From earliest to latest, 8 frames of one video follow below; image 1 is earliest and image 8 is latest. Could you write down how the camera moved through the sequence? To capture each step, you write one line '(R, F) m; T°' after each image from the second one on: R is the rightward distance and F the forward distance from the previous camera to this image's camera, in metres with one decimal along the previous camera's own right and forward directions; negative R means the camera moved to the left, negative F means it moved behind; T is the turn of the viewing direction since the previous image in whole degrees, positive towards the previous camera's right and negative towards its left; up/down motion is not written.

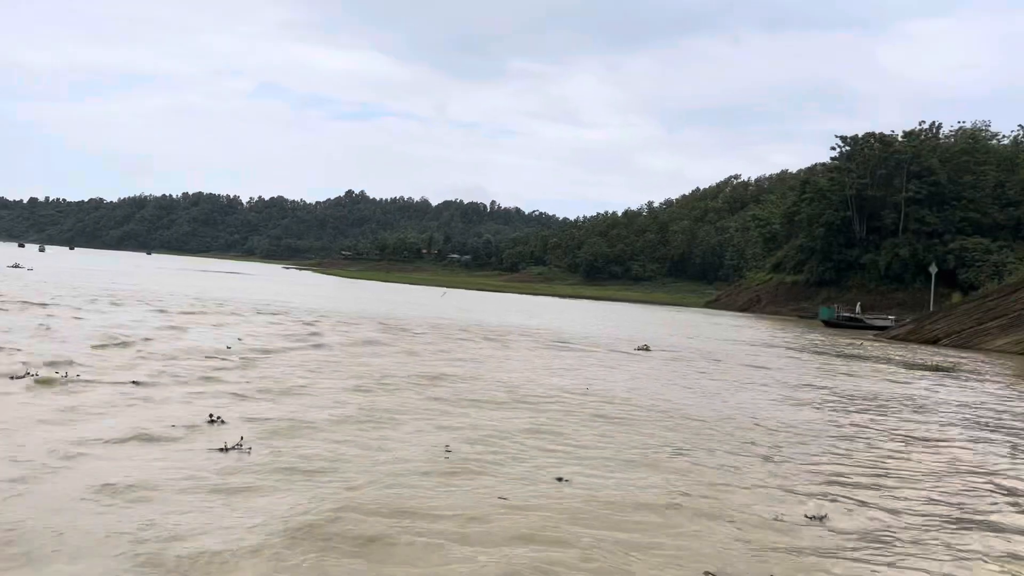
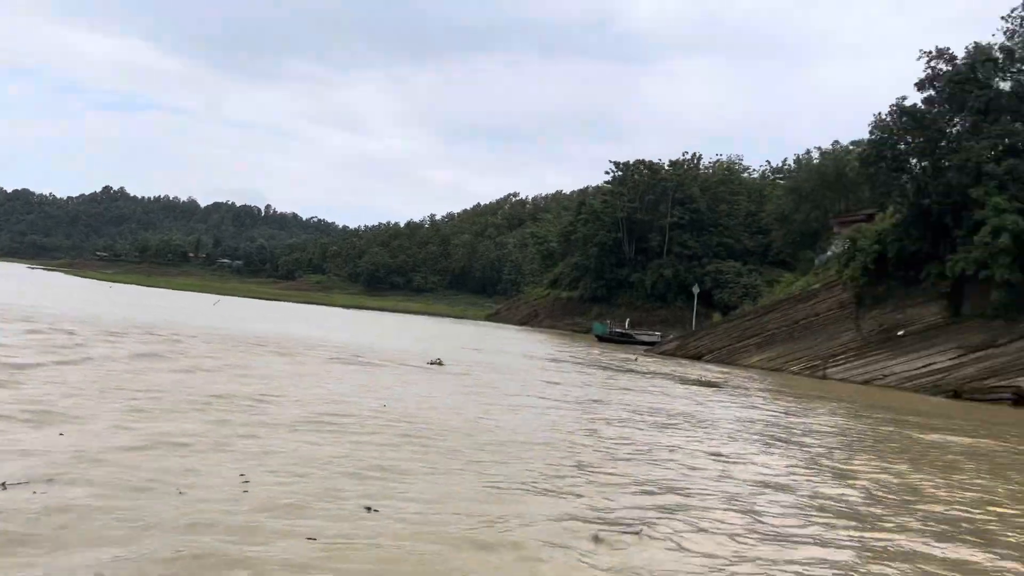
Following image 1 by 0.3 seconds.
(-0.2, +0.4) m; +14°
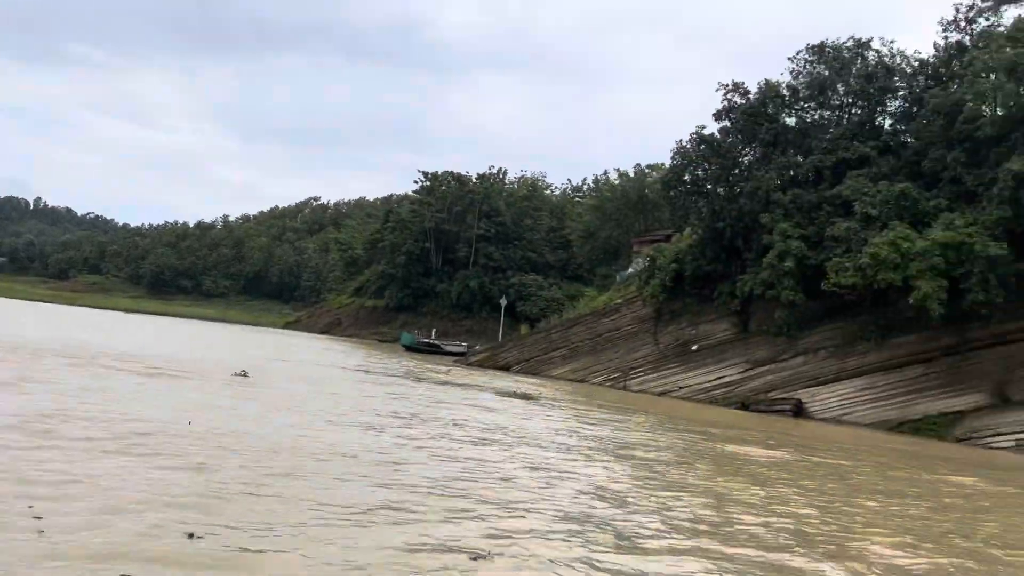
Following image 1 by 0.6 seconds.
(-0.3, +0.3) m; +12°
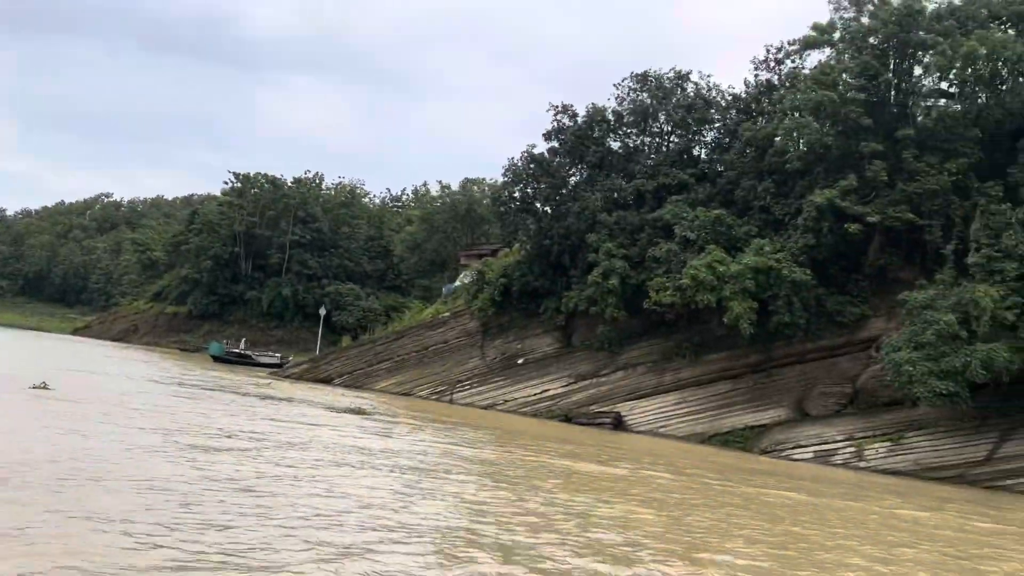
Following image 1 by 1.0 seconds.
(-0.5, +0.2) m; +12°
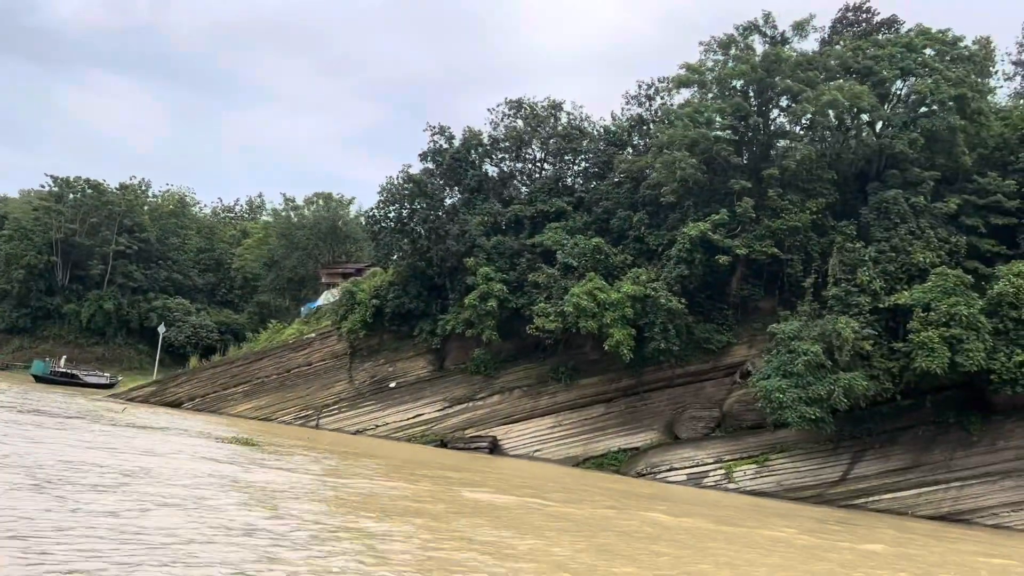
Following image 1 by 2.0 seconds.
(-1.3, +0.3) m; +11°
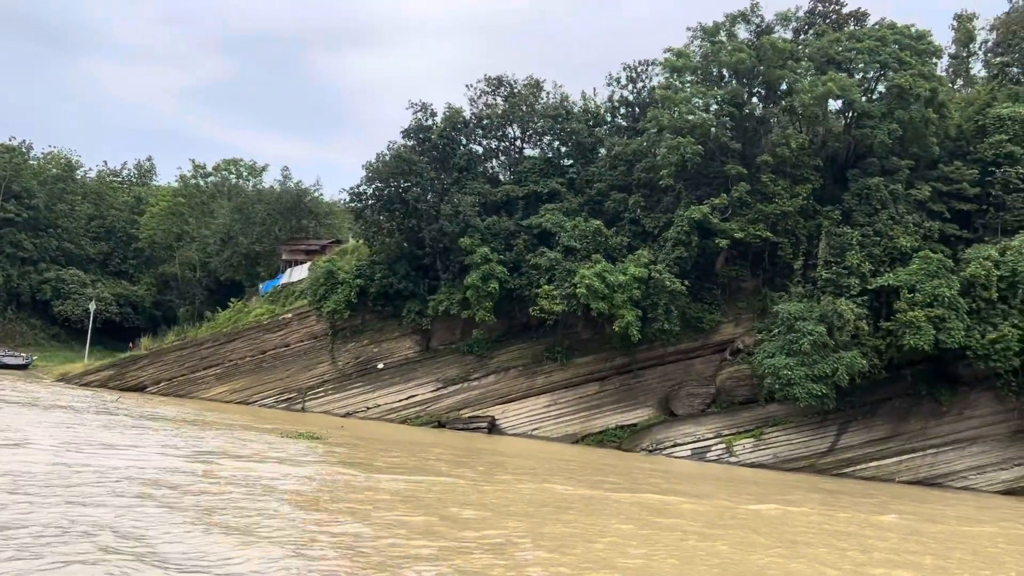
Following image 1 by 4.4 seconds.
(-3.1, +0.1) m; +8°
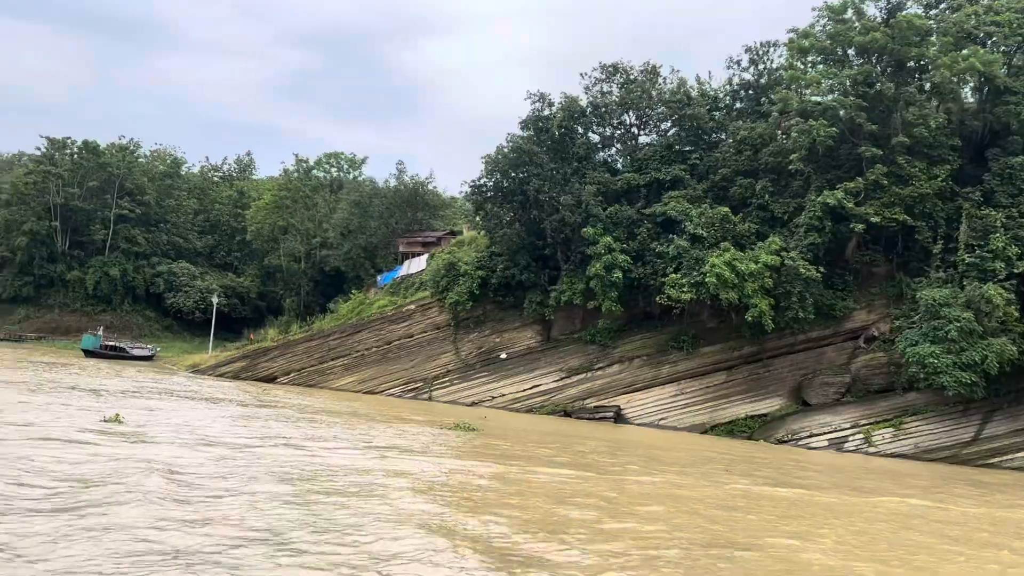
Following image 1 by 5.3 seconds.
(-1.1, 0.0) m; -5°
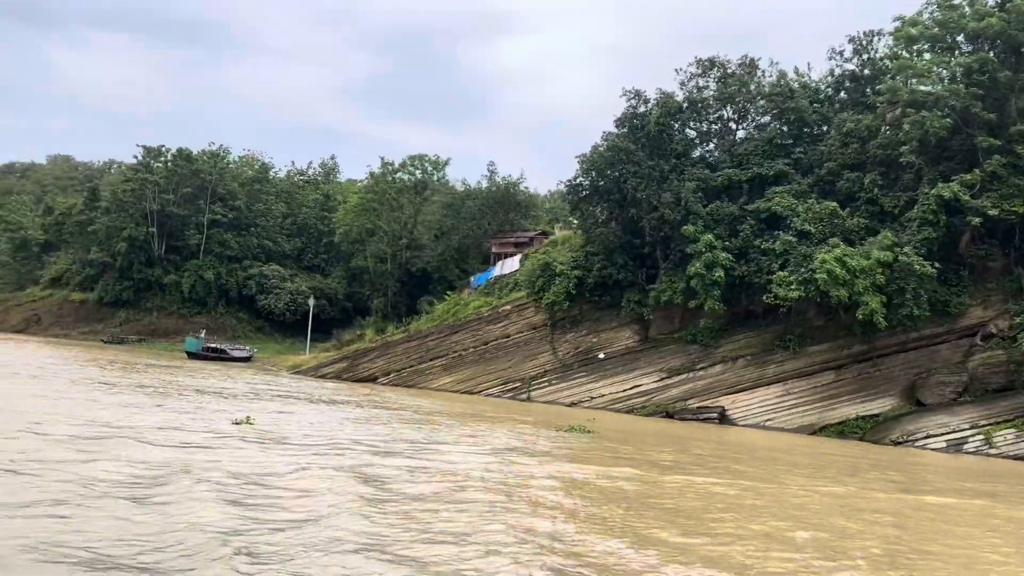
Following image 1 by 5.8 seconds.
(-0.6, 0.0) m; -5°
